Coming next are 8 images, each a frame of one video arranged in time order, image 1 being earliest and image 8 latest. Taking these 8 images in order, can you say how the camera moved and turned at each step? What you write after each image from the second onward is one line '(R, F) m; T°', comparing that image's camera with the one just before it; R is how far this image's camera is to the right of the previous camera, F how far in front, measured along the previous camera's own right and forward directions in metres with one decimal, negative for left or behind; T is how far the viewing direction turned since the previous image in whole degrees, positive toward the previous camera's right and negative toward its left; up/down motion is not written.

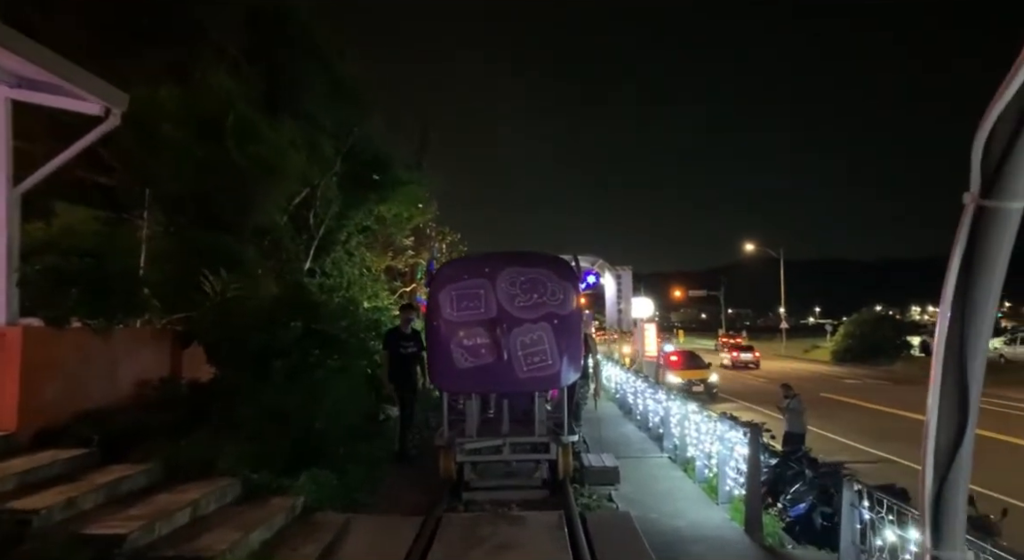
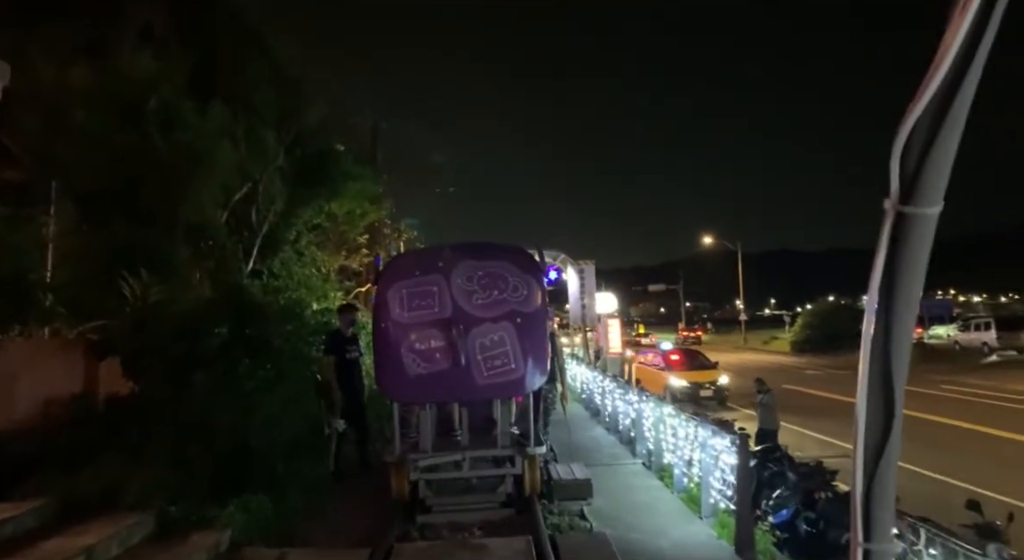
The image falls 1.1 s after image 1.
(0.0, +0.8) m; +3°
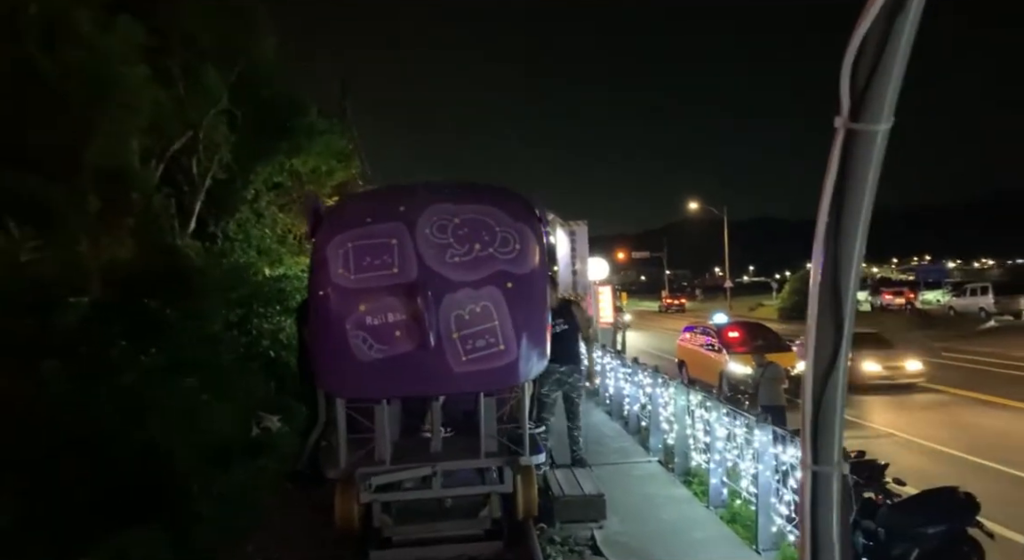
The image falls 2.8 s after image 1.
(0.0, +1.9) m; +1°
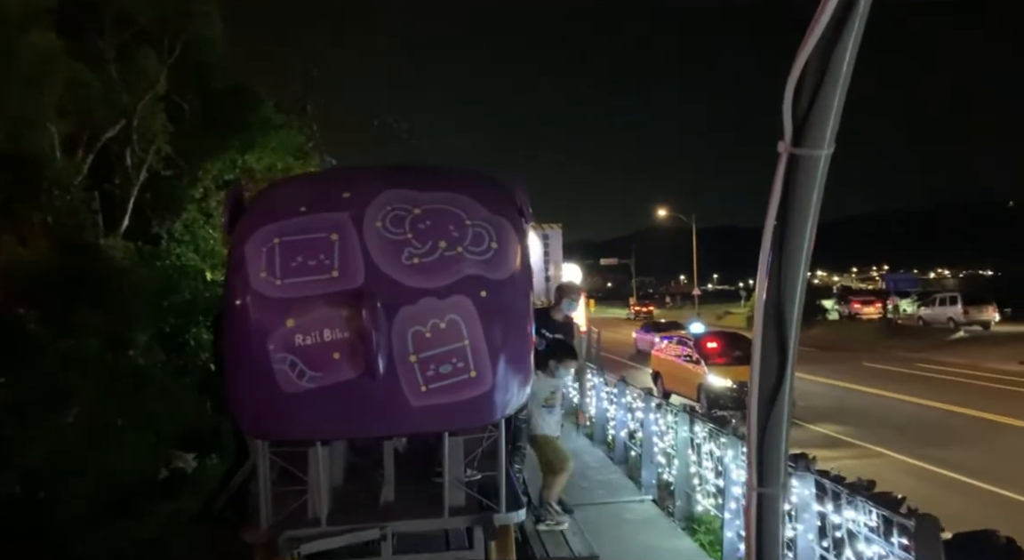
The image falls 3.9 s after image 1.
(0.0, +1.1) m; +3°
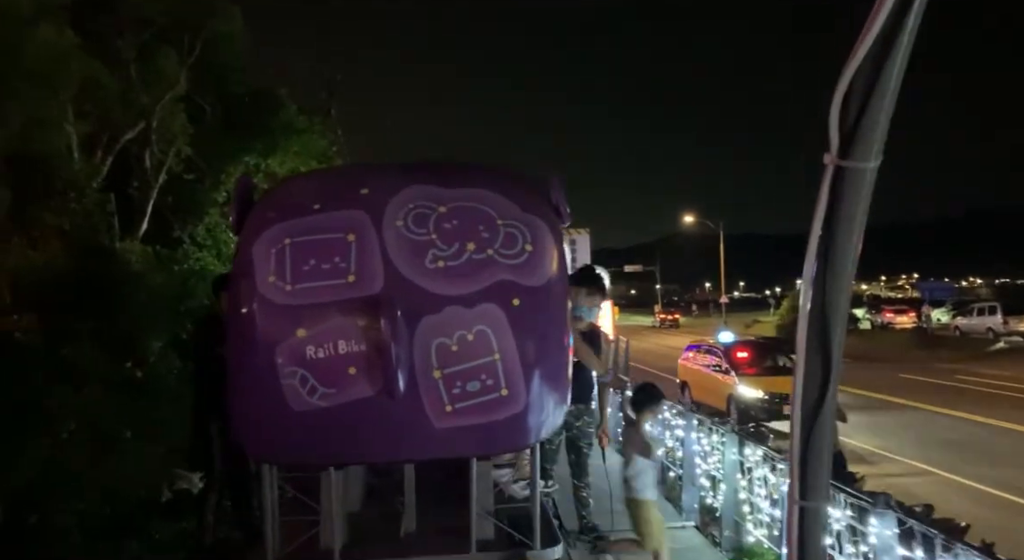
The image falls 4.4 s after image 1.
(-0.1, +0.4) m; -2°
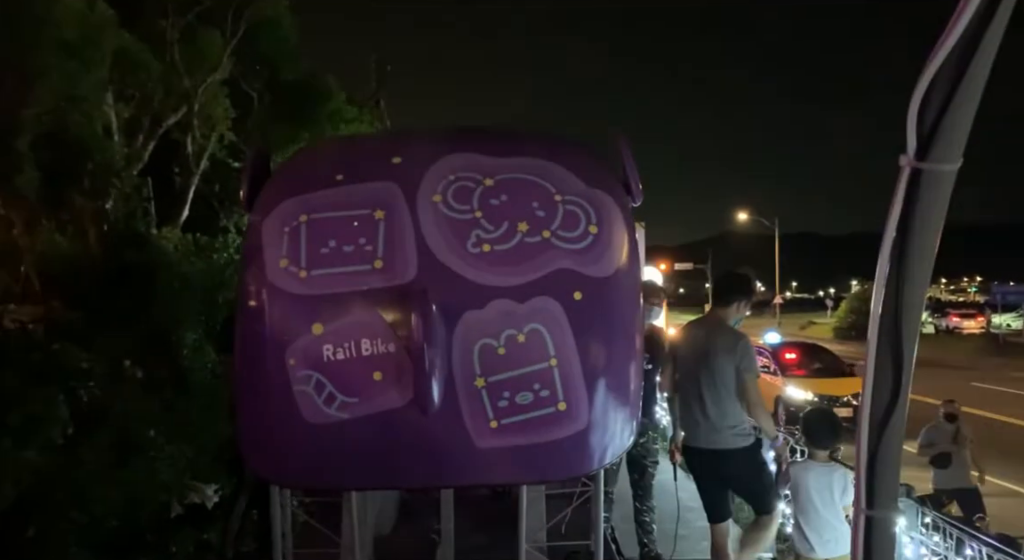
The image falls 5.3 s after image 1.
(-0.1, +0.6) m; -4°
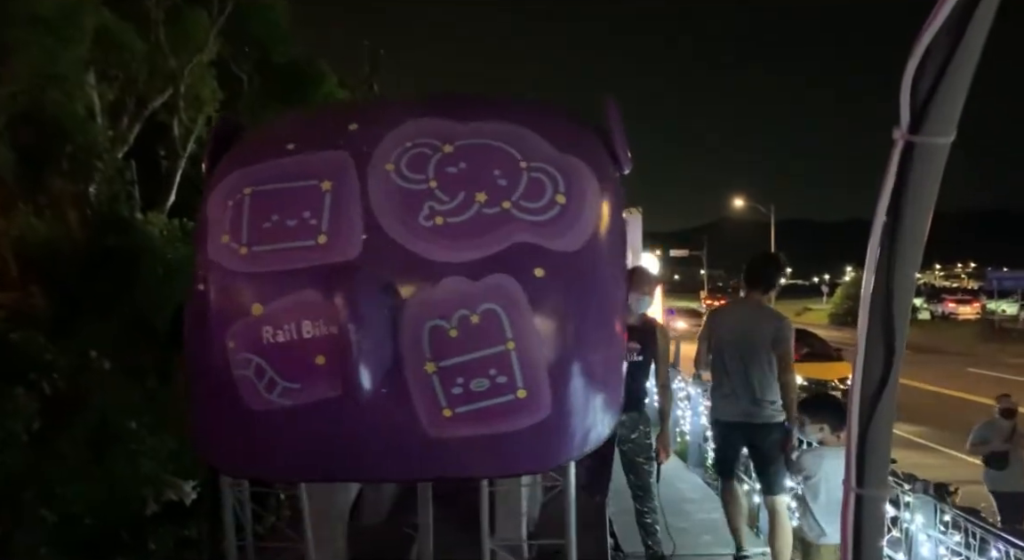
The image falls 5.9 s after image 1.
(0.0, +0.2) m; 0°
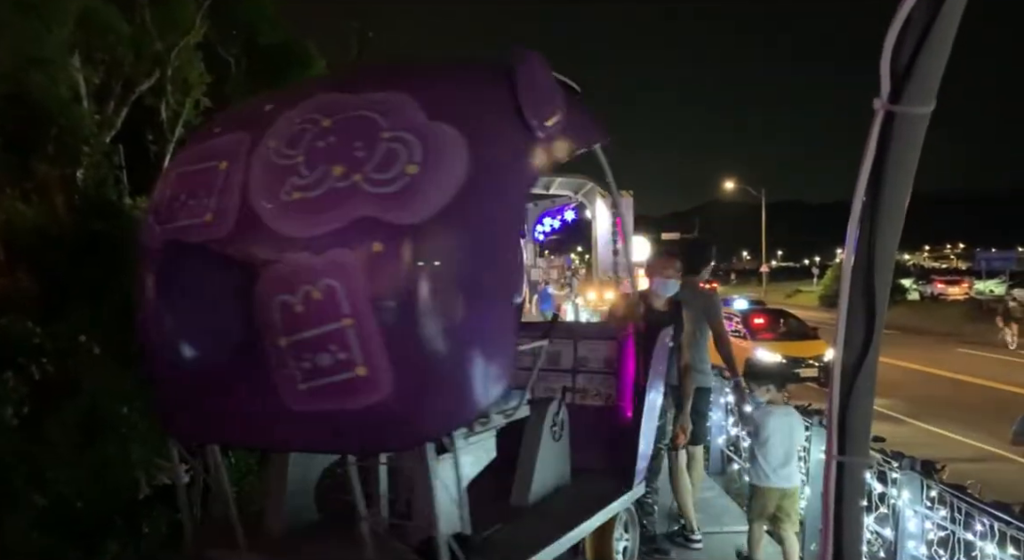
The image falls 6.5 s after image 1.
(0.0, 0.0) m; +1°
